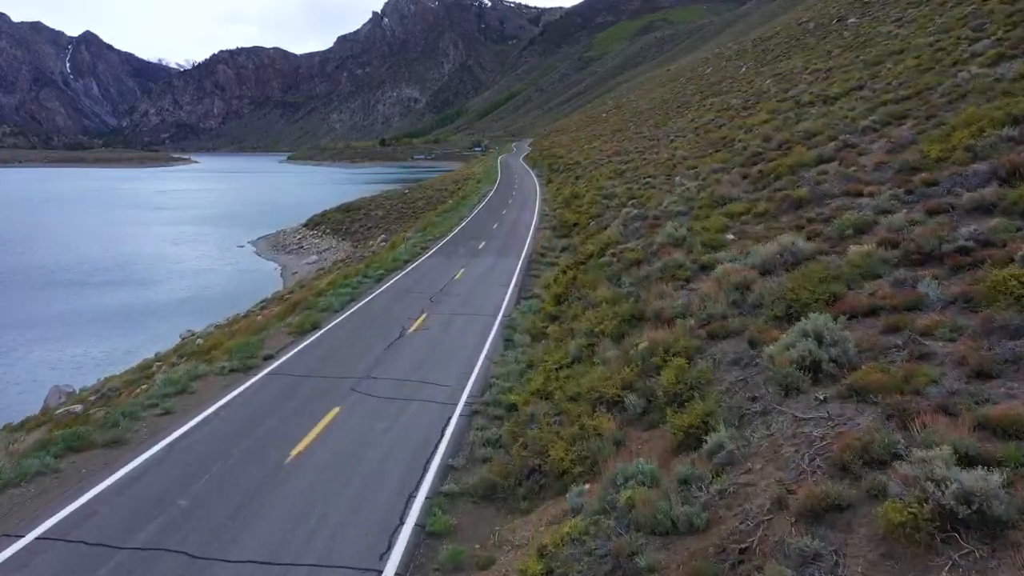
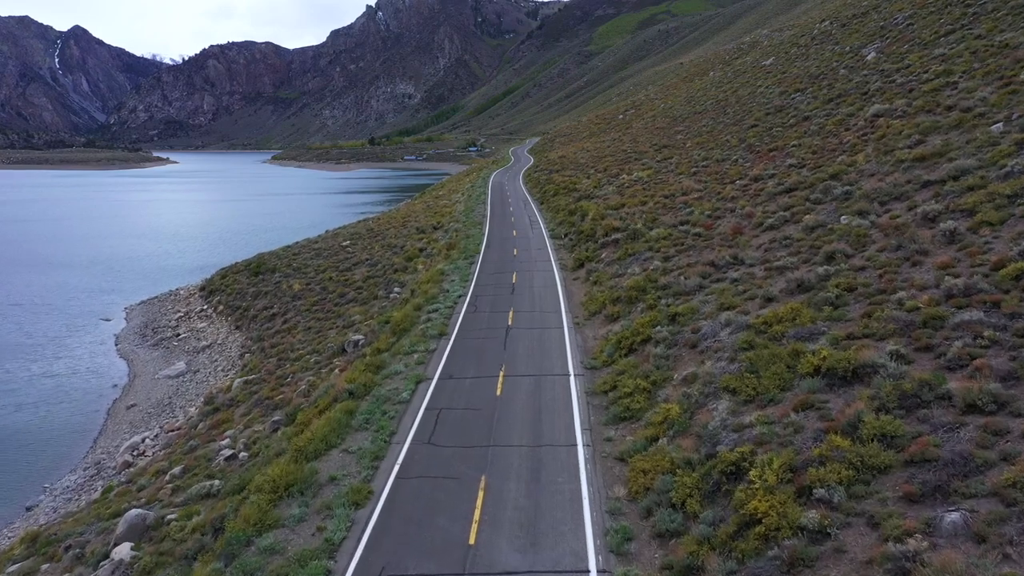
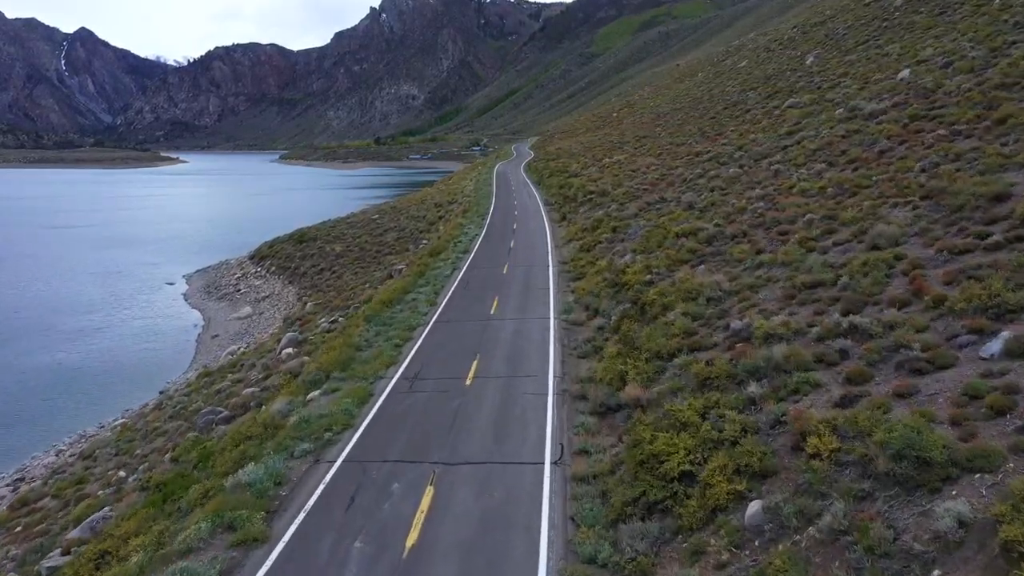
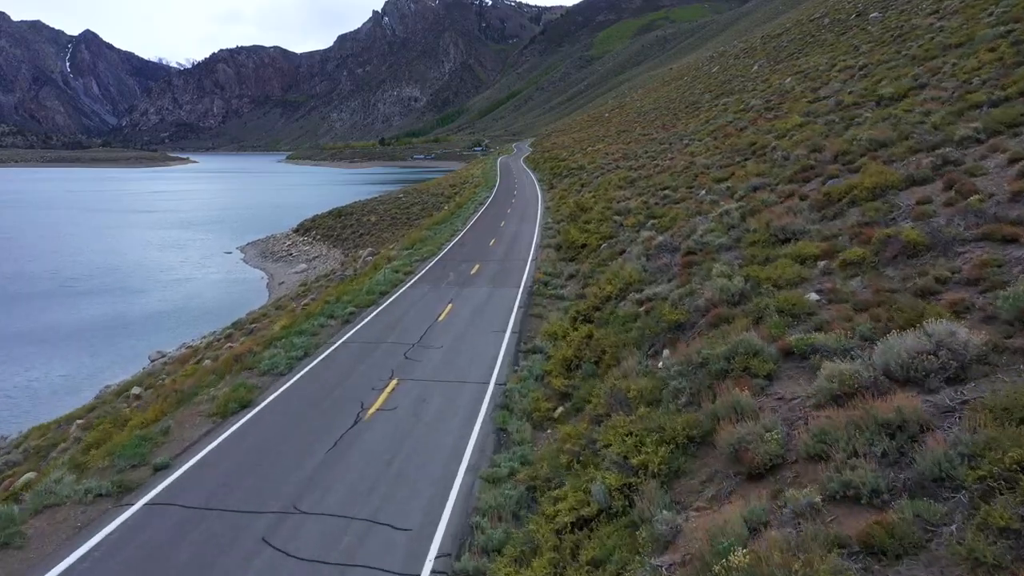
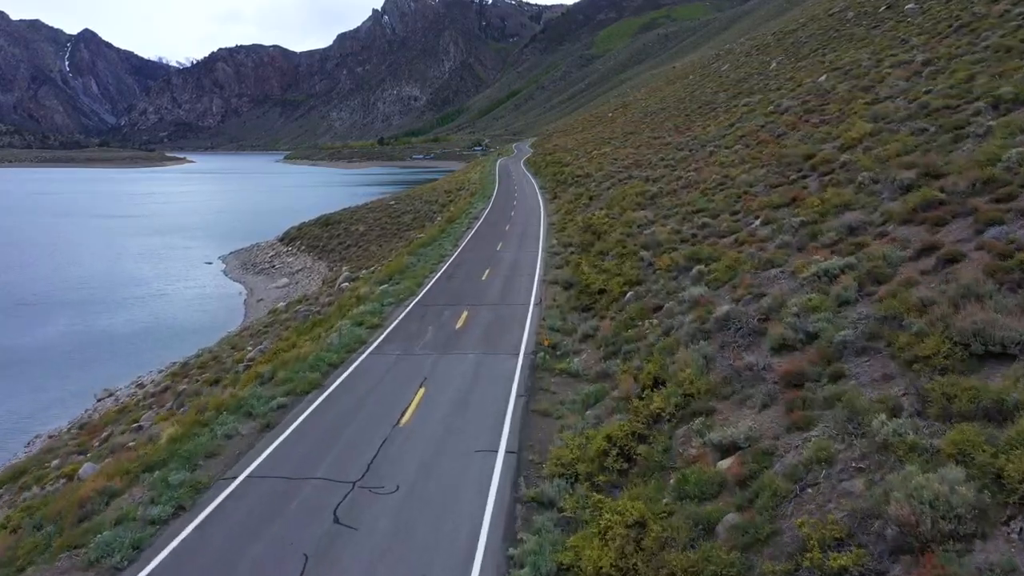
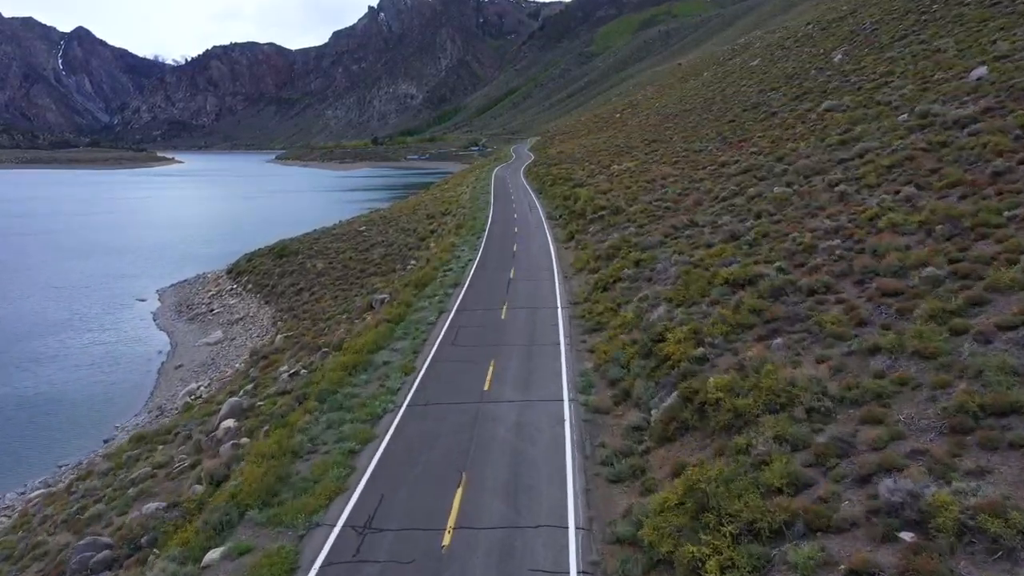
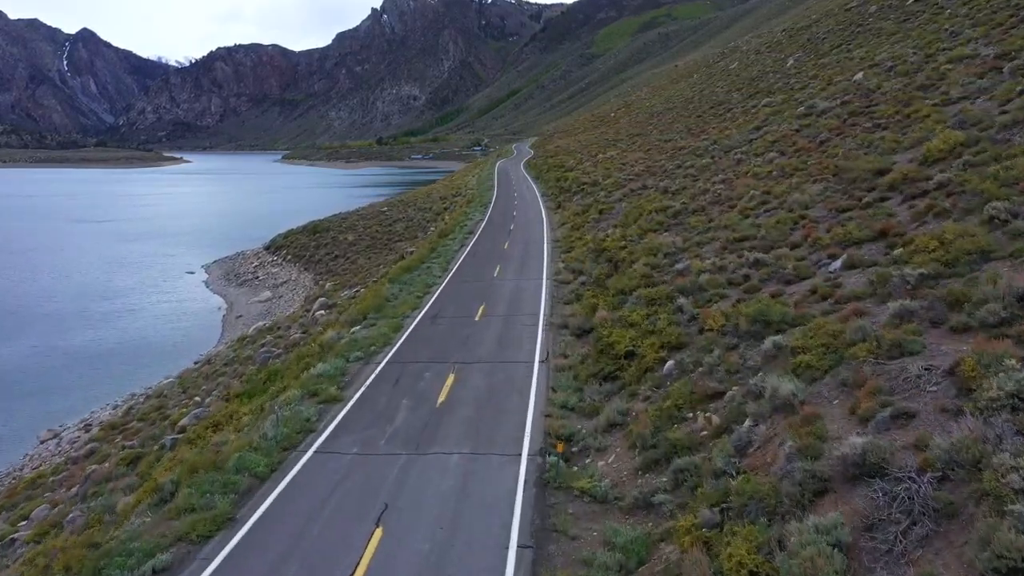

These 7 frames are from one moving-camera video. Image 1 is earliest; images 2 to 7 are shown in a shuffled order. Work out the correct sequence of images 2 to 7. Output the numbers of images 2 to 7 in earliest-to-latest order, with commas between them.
4, 5, 7, 3, 6, 2
